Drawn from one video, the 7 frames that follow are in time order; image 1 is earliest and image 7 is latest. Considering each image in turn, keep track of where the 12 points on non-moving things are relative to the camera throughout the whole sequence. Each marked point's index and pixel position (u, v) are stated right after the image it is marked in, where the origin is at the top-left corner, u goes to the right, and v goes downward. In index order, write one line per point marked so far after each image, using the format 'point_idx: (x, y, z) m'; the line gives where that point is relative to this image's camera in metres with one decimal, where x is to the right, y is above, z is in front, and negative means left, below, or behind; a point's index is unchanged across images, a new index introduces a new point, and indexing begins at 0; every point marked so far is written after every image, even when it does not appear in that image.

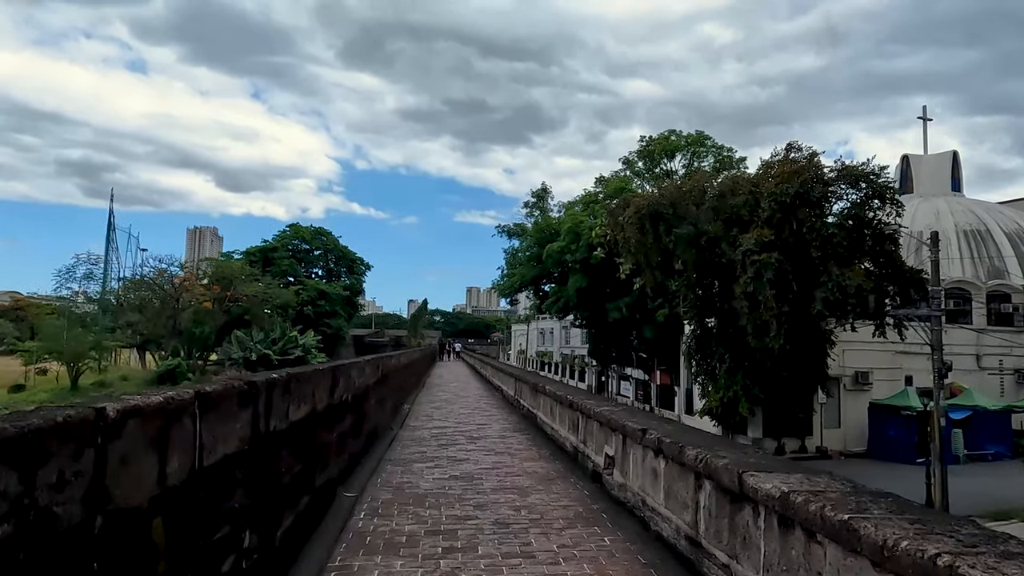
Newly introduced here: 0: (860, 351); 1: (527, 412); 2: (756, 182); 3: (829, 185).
0: (+9.2, -1.7, +17.6) m
1: (+0.2, -1.4, +7.3) m
2: (+5.1, +2.2, +14.0) m
3: (+6.1, +2.0, +12.7) m
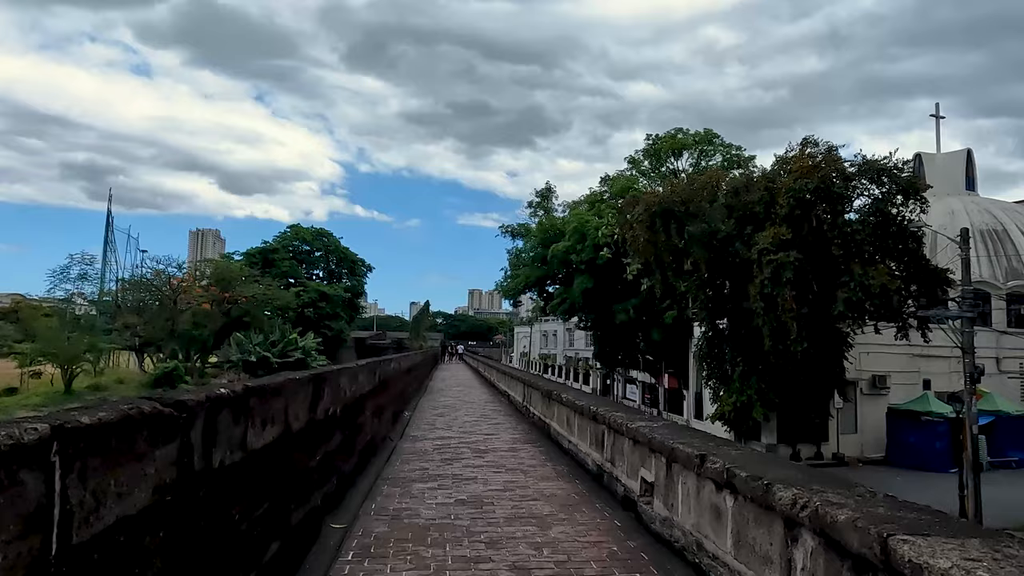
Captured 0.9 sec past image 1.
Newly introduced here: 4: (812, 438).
0: (+9.4, -1.7, +17.0) m
1: (+0.3, -1.4, +6.7) m
2: (+5.2, +2.2, +13.4) m
3: (+6.2, +2.0, +12.1) m
4: (+7.3, -3.7, +16.2) m
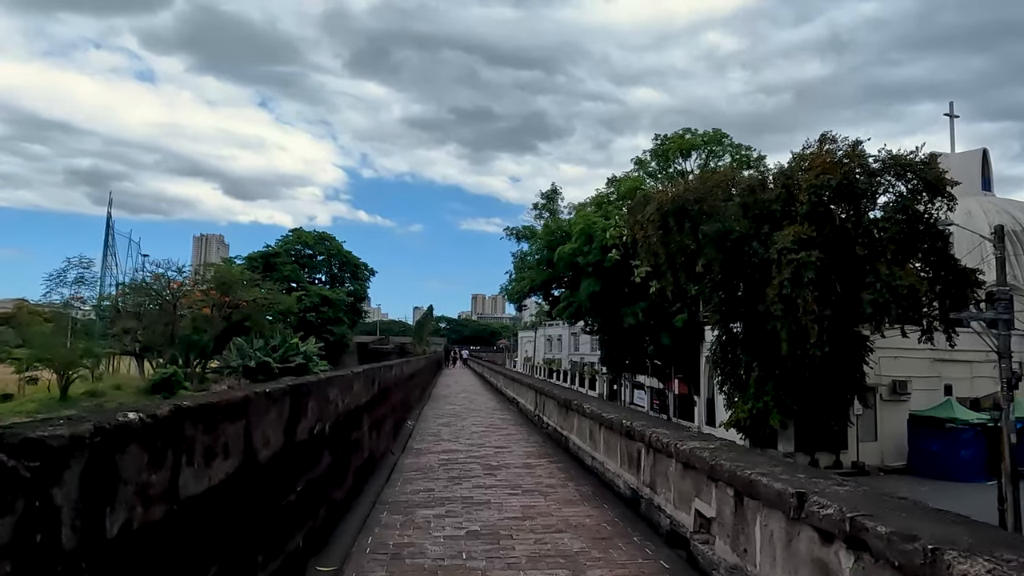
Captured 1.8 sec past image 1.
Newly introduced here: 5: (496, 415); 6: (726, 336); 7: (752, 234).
0: (+9.5, -1.7, +16.4) m
1: (+0.4, -1.3, +6.2) m
2: (+5.4, +2.2, +12.8) m
3: (+6.3, +2.0, +11.5) m
4: (+7.5, -3.7, +15.6) m
5: (-0.2, -1.9, +9.8) m
6: (+4.8, -1.1, +14.9) m
7: (+4.8, +1.1, +13.2) m
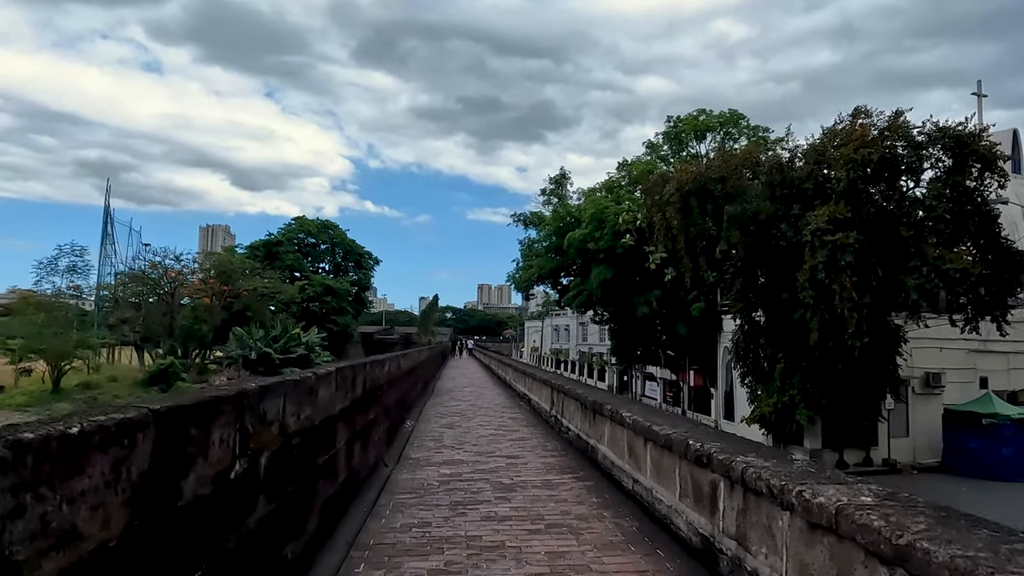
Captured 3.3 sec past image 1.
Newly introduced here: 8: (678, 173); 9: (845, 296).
0: (+9.7, -1.4, +15.4) m
1: (+0.5, -1.2, +5.2) m
2: (+5.5, +2.5, +11.8) m
3: (+6.5, +2.2, +10.5) m
4: (+7.7, -3.4, +14.6) m
5: (-0.1, -1.7, +8.9) m
6: (+5.0, -0.8, +14.0) m
7: (+4.9, +1.3, +12.2) m
8: (+3.4, +2.3, +13.5) m
9: (+5.2, -0.1, +10.4) m
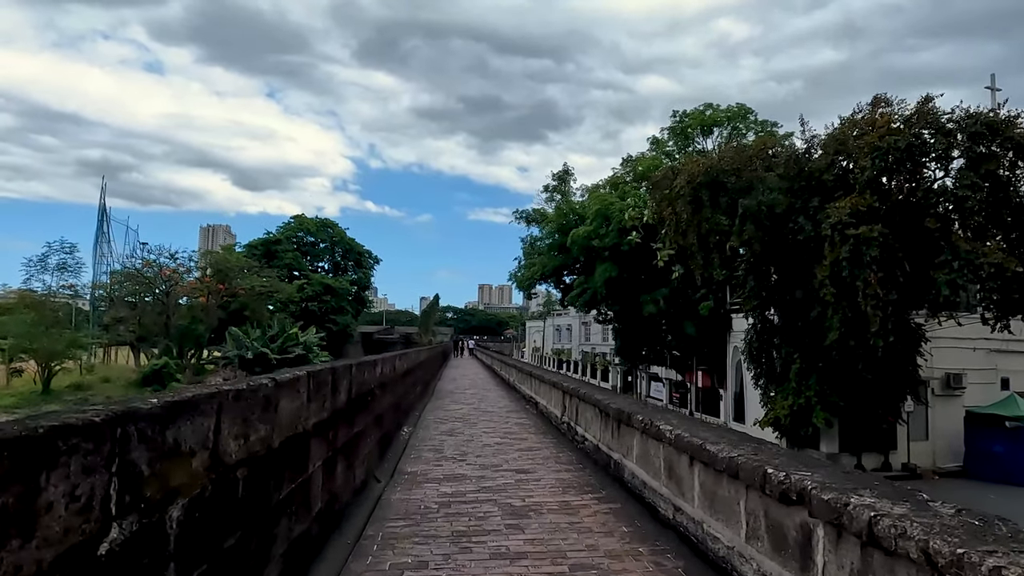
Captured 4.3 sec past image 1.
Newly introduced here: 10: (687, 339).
0: (+9.8, -1.4, +14.8) m
1: (+0.6, -1.1, +4.7) m
2: (+5.6, +2.5, +11.2) m
3: (+6.5, +2.3, +9.9) m
4: (+7.8, -3.3, +14.0) m
5: (0.0, -1.6, +8.3) m
6: (+5.1, -0.7, +13.4) m
7: (+5.0, +1.4, +11.6) m
8: (+3.4, +2.4, +13.0) m
9: (+5.3, -0.1, +9.8) m
10: (+5.1, -1.5, +19.5) m
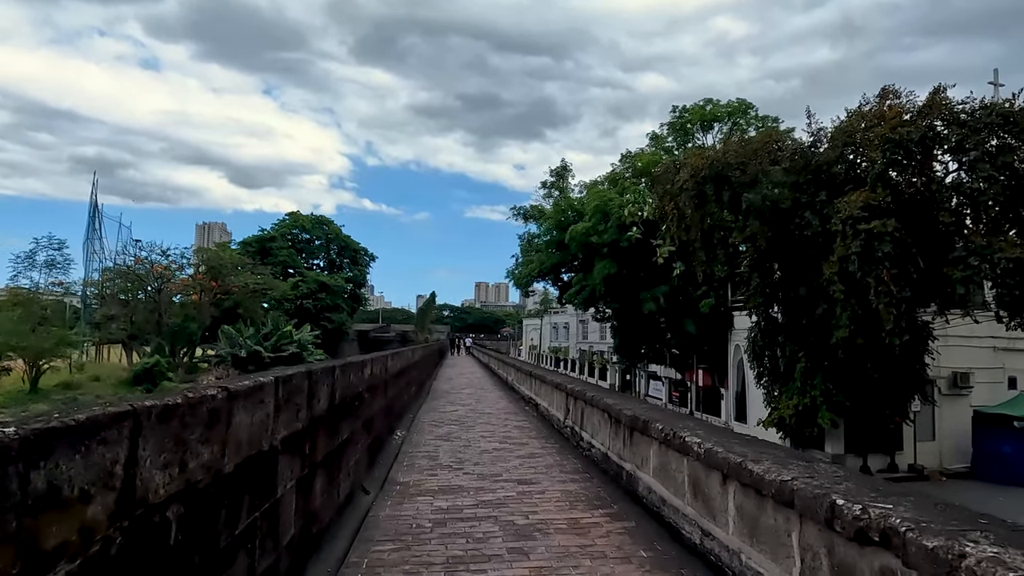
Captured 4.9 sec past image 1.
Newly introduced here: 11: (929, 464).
0: (+9.8, -1.3, +14.5) m
1: (+0.6, -1.1, +4.3) m
2: (+5.6, +2.6, +10.9) m
3: (+6.5, +2.3, +9.6) m
4: (+7.7, -3.3, +13.7) m
5: (0.0, -1.6, +7.9) m
6: (+5.0, -0.7, +13.1) m
7: (+5.0, +1.4, +11.2) m
8: (+3.4, +2.4, +12.6) m
9: (+5.2, 0.0, +9.4) m
10: (+5.1, -1.4, +19.2) m
11: (+8.9, -3.8, +14.2) m
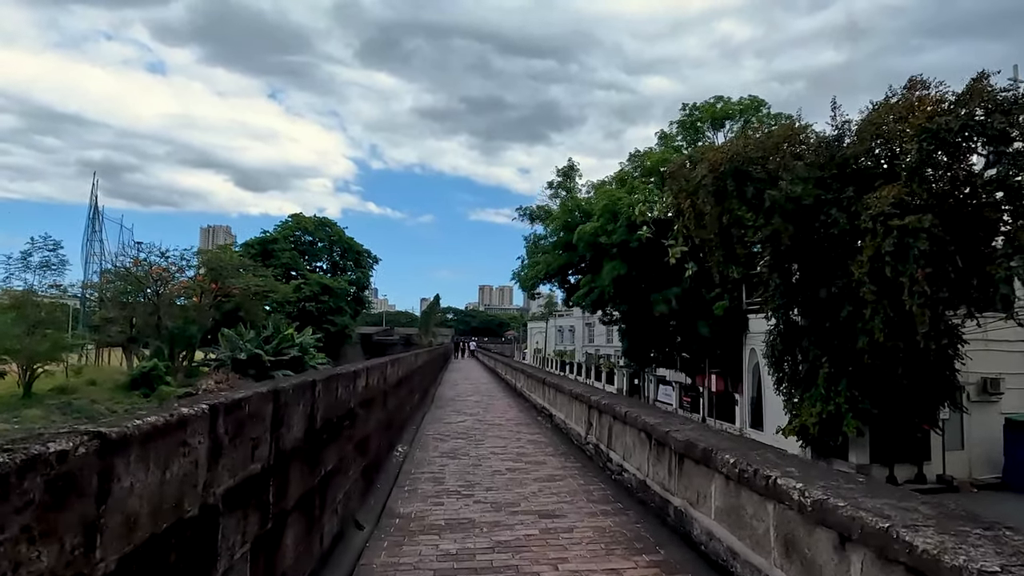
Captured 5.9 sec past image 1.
0: (+9.9, -1.3, +13.8) m
1: (+0.7, -1.1, +3.7) m
2: (+5.7, +2.6, +10.3) m
3: (+6.6, +2.3, +9.0) m
4: (+7.9, -3.3, +13.1) m
5: (+0.1, -1.6, +7.3) m
6: (+5.2, -0.7, +12.4) m
7: (+5.1, +1.4, +10.6) m
8: (+3.6, +2.4, +12.0) m
9: (+5.4, 0.0, +8.8) m
10: (+5.3, -1.5, +18.6) m
11: (+9.0, -3.8, +13.5) m
